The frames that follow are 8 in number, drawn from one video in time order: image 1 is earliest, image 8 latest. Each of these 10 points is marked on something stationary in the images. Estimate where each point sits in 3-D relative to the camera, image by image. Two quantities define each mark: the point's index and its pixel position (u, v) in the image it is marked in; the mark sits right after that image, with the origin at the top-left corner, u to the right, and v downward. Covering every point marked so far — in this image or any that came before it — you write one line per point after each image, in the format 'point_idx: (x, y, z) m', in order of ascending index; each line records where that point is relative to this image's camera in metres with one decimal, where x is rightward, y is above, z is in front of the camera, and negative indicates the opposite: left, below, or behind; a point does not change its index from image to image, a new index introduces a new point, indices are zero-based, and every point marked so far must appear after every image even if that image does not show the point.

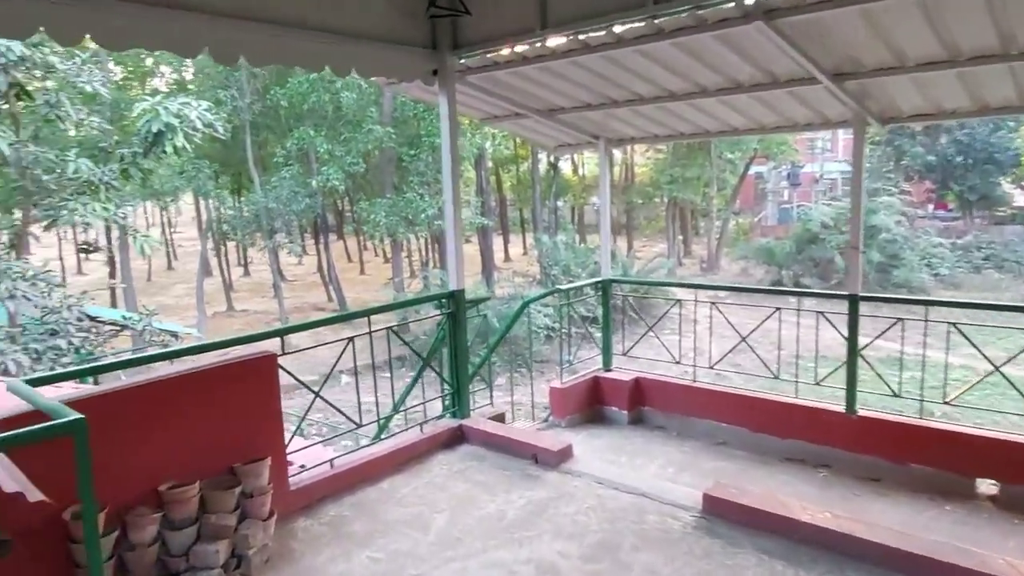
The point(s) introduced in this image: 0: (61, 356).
0: (-4.0, -0.6, +5.9) m
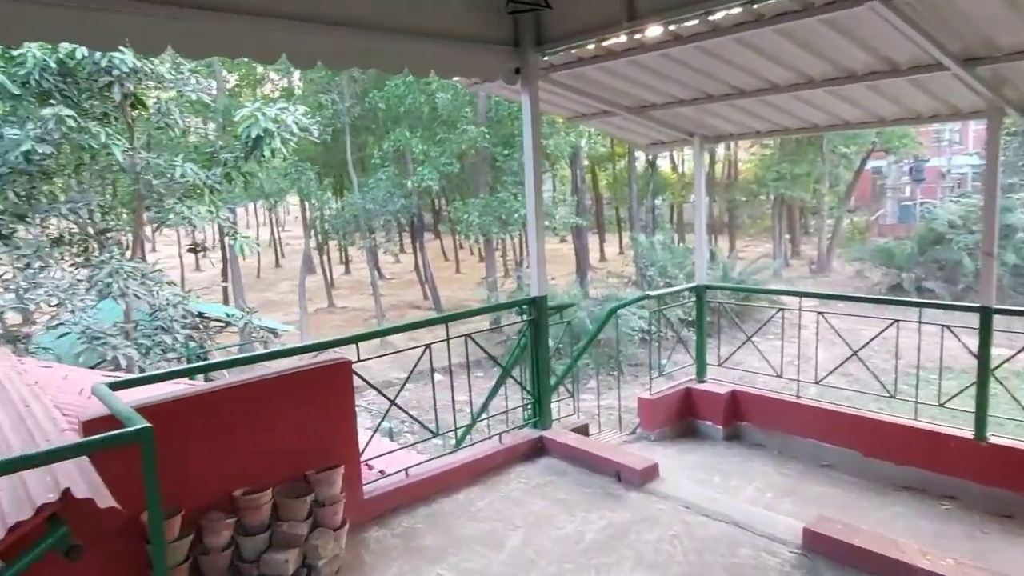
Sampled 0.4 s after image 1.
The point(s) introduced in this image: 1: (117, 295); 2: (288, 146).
0: (-3.2, -0.6, +6.3) m
1: (-3.4, -0.1, +5.8) m
2: (-2.3, +1.4, +6.9) m
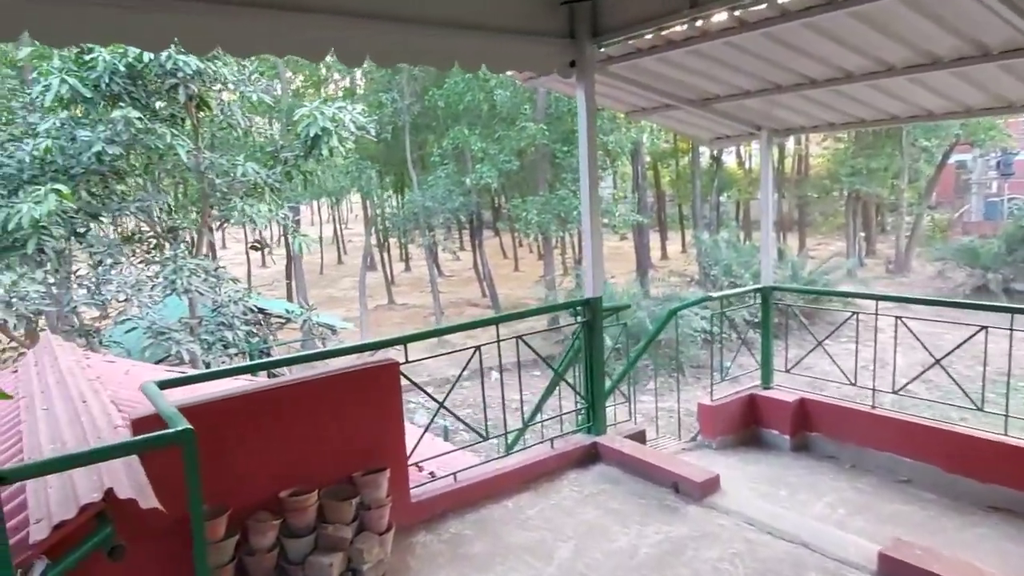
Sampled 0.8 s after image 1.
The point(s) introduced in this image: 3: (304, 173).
0: (-2.7, -0.6, +6.4) m
1: (-3.0, 0.0, +6.0) m
2: (-1.7, +1.4, +6.9) m
3: (-2.2, +1.2, +7.1) m
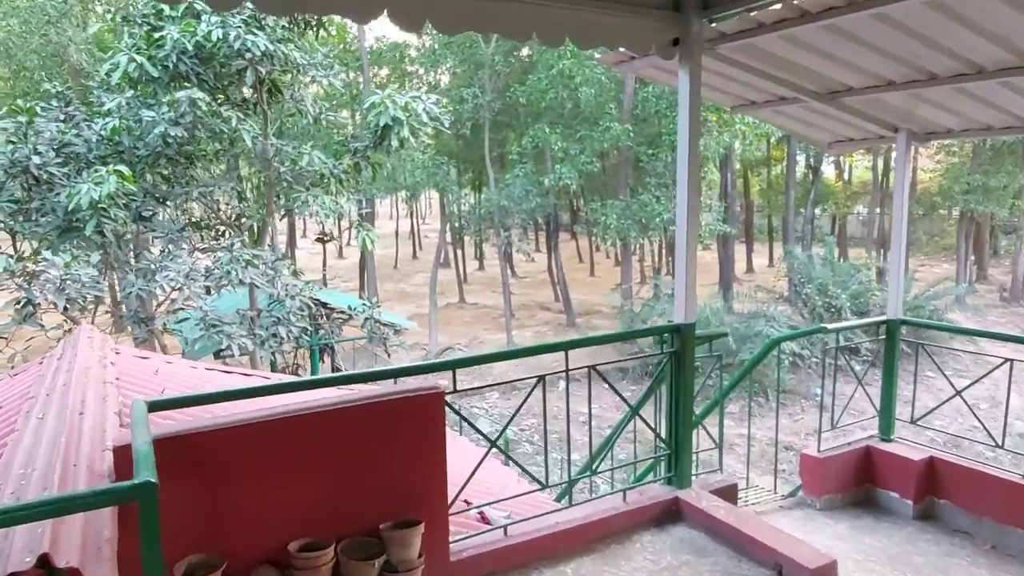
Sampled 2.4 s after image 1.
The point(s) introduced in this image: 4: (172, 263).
0: (-2.1, -0.5, +6.1) m
1: (-2.3, 0.0, +5.7) m
2: (-0.9, +1.4, +6.5) m
3: (-1.4, +1.2, +6.7) m
4: (-2.8, +0.2, +5.6) m
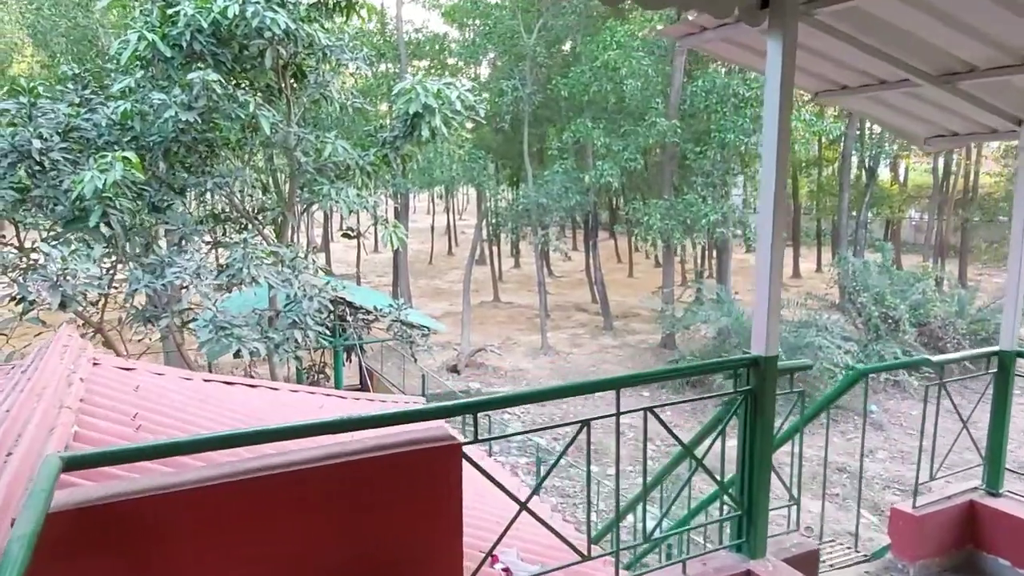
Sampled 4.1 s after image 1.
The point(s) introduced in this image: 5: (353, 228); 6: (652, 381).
0: (-1.8, -0.5, +5.7) m
1: (-2.1, +0.1, +5.3) m
2: (-0.5, +1.4, +6.0) m
3: (-1.0, +1.2, +6.3) m
4: (-2.6, +0.2, +5.2) m
5: (-1.5, +0.6, +6.7) m
6: (+0.5, -0.3, +2.3) m
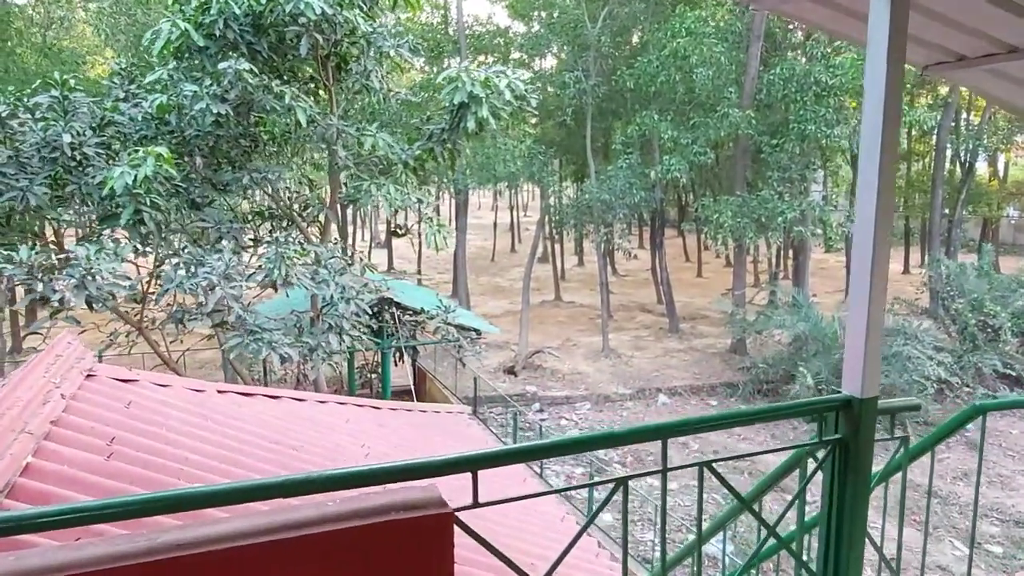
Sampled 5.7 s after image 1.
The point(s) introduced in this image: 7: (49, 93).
0: (-1.4, -0.5, +5.4) m
1: (-1.7, 0.0, +5.0) m
2: (-0.1, +1.4, +5.6) m
3: (-0.5, +1.2, +5.9) m
4: (-2.2, +0.2, +5.0) m
5: (-1.0, +0.6, +6.4) m
6: (+0.5, -0.4, +1.8) m
7: (-3.4, +1.4, +5.0) m
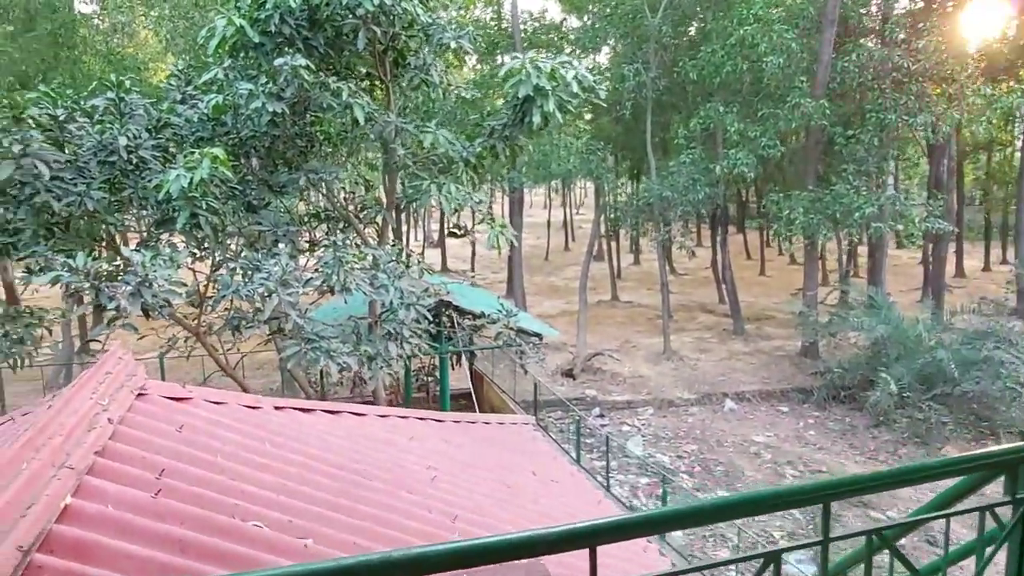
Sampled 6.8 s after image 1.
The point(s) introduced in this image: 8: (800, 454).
0: (-0.9, -0.6, +5.1) m
1: (-1.2, 0.0, +4.8) m
2: (+0.4, +1.4, +5.2) m
3: (0.0, +1.1, +5.6) m
4: (-1.7, +0.2, +4.8) m
5: (-0.5, +0.5, +6.1) m
6: (+0.8, -0.4, +1.5) m
7: (-2.9, +1.4, +4.9) m
8: (+3.8, -2.2, +8.9) m
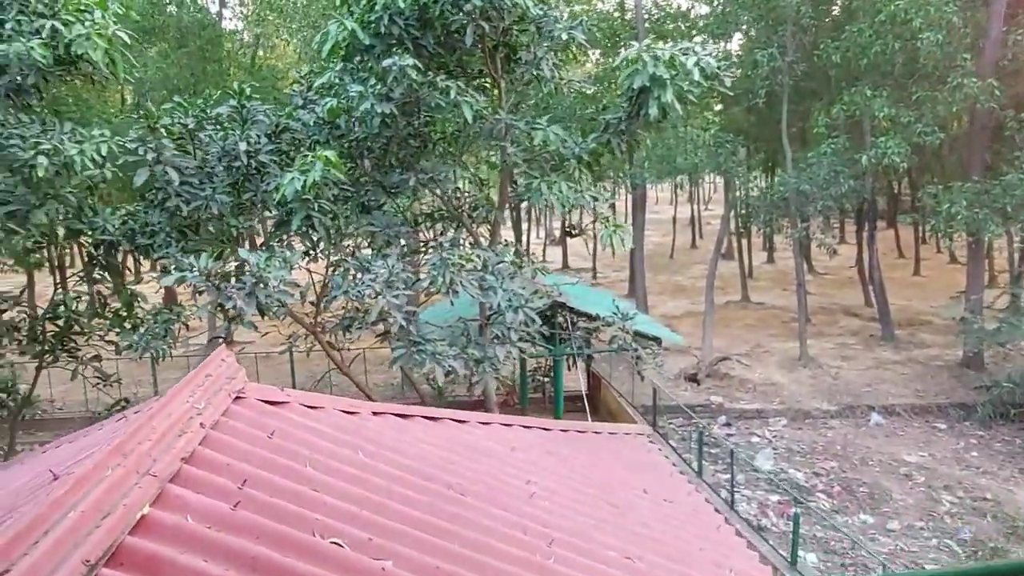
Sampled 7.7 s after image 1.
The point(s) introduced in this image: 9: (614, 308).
0: (-0.1, -0.6, +5.0) m
1: (-0.5, 0.0, +4.7) m
2: (+1.2, +1.3, +4.8) m
3: (+0.9, +1.1, +5.3) m
4: (-0.9, +0.2, +4.8) m
5: (+0.5, +0.5, +5.9) m
6: (+0.9, -0.5, +1.1) m
7: (-2.1, +1.4, +5.1) m
8: (+5.2, -2.2, +7.8) m
9: (+0.8, -0.2, +6.4) m
